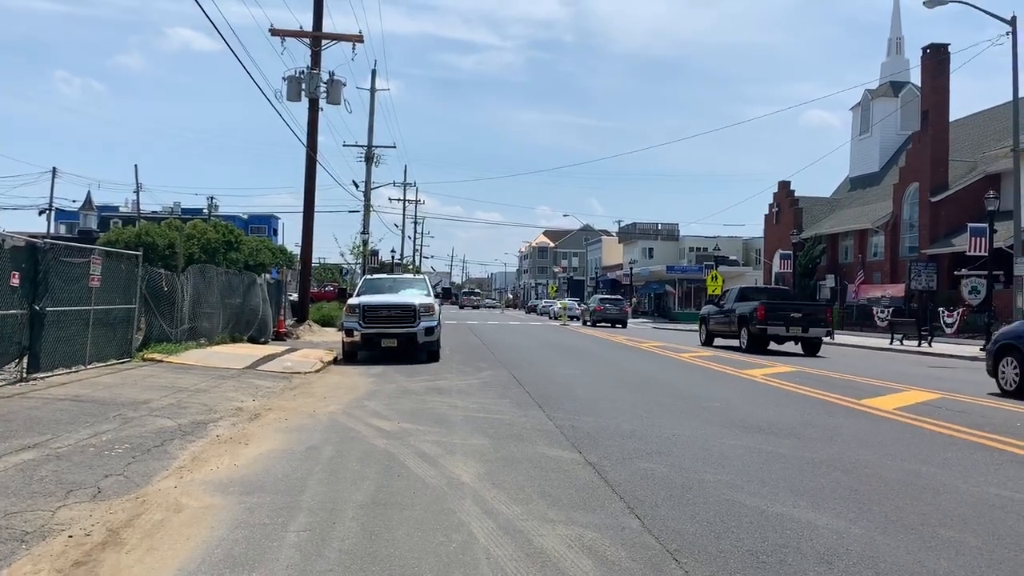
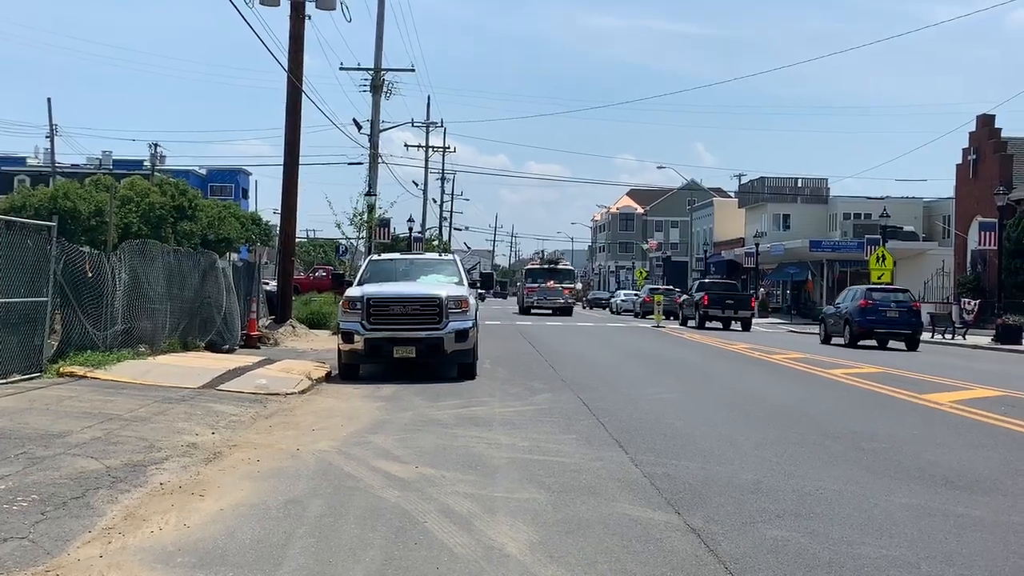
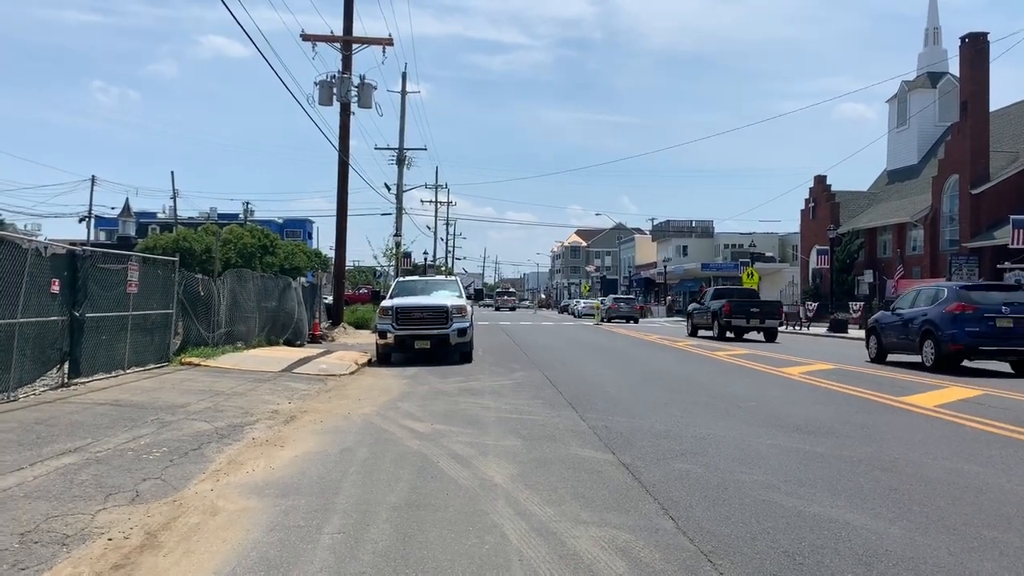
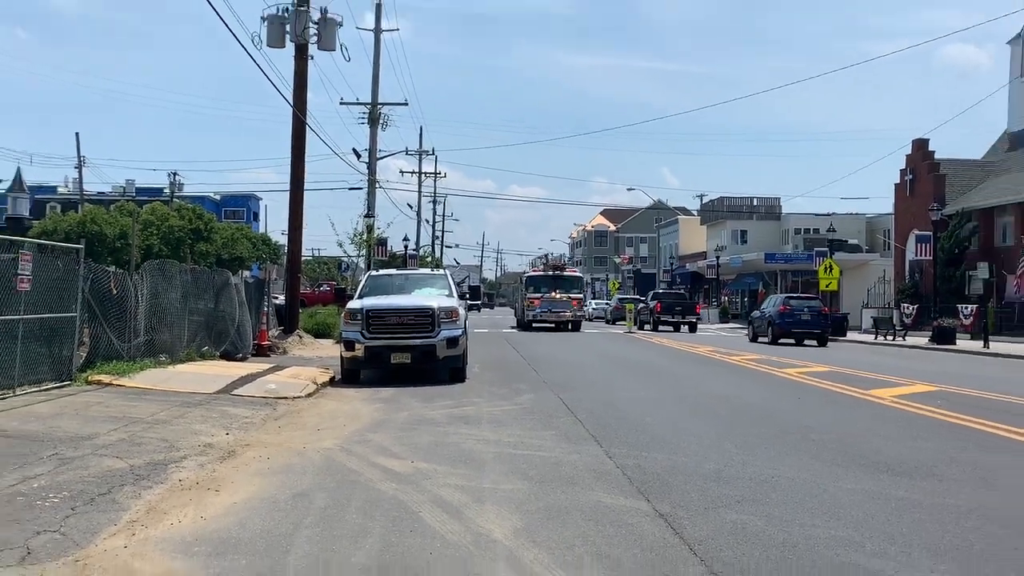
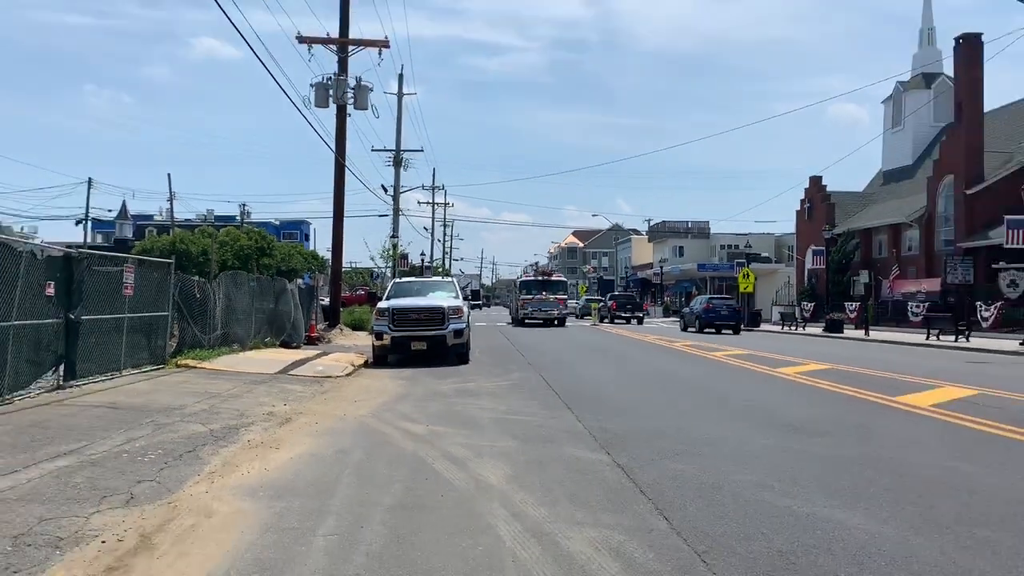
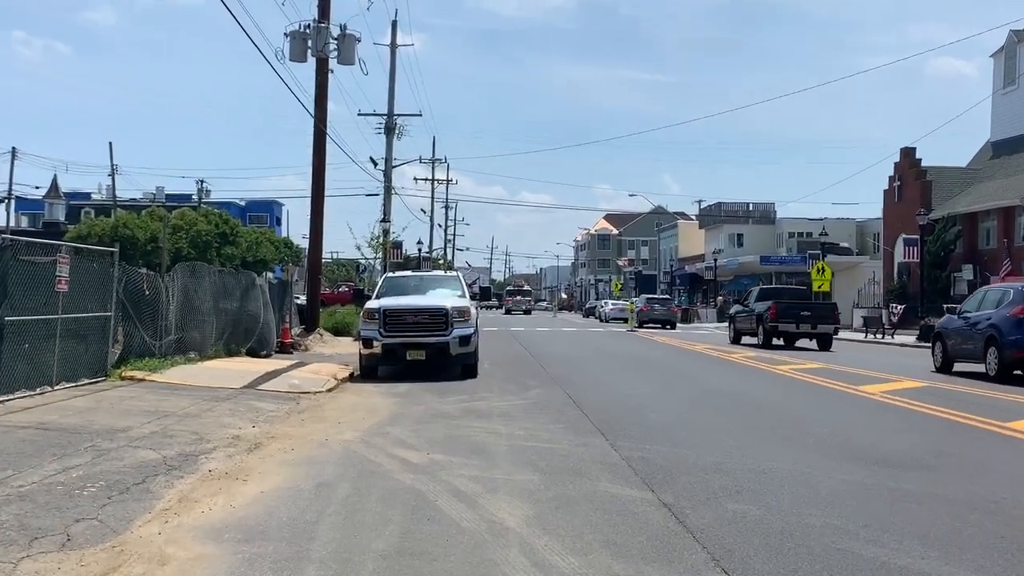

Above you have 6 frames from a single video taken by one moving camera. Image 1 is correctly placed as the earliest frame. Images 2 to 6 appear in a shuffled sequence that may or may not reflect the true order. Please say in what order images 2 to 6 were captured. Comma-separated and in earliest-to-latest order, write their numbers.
3, 6, 2, 4, 5
